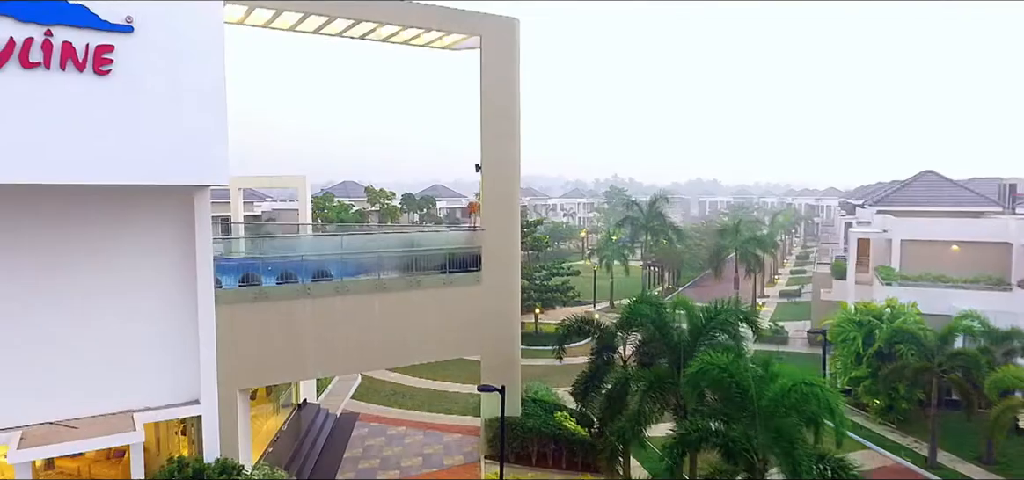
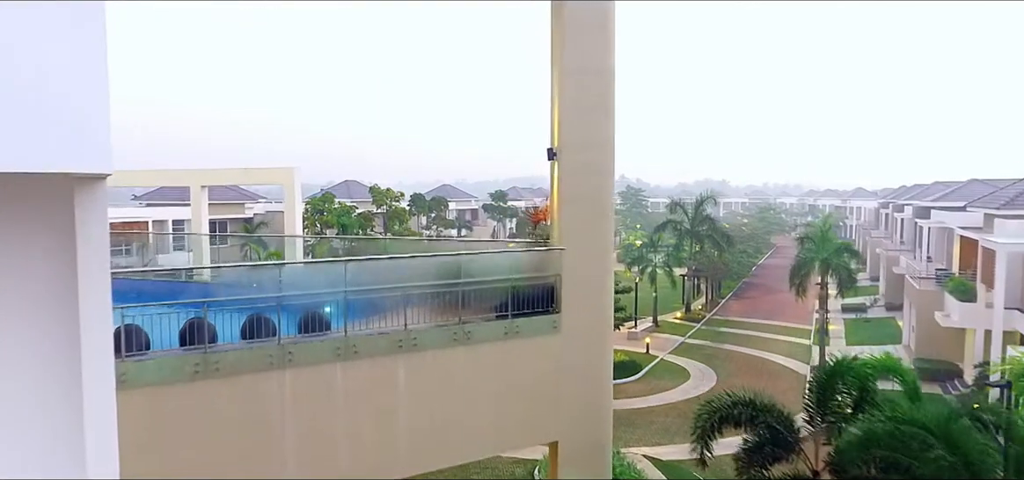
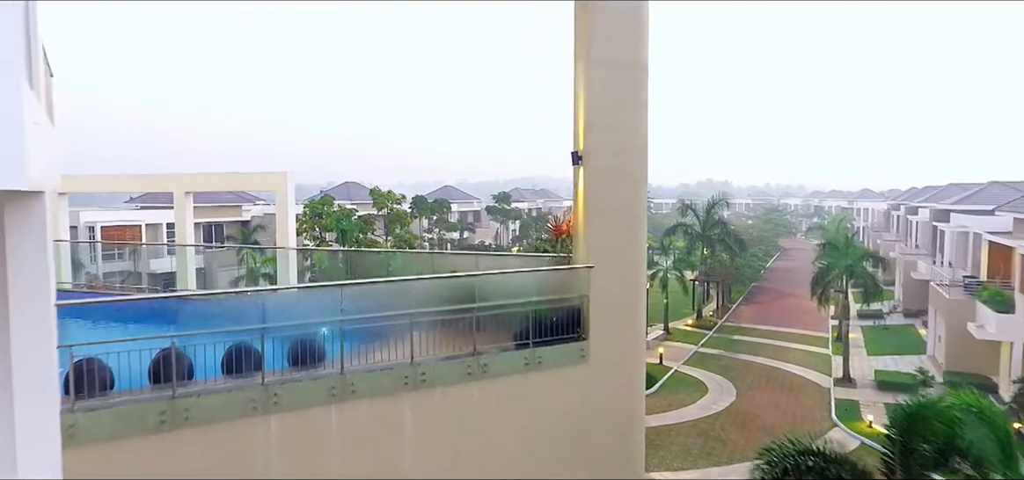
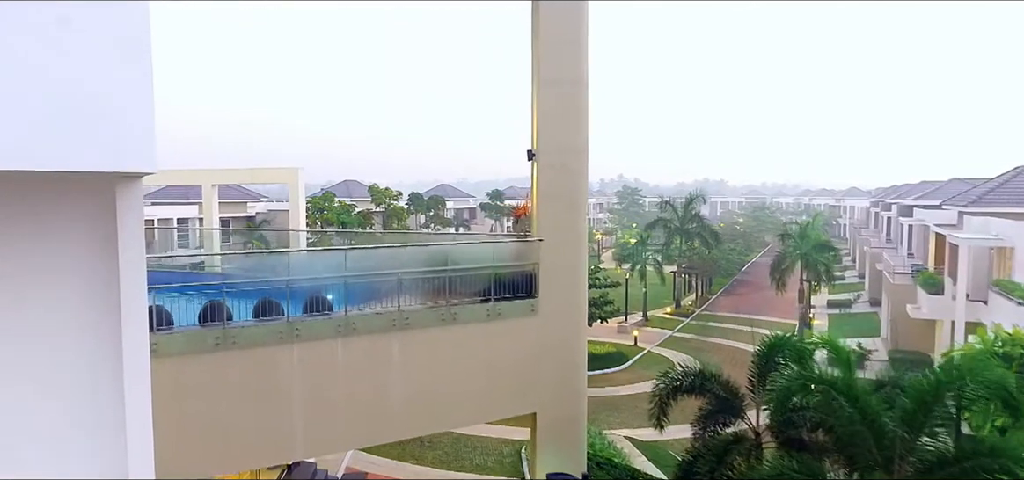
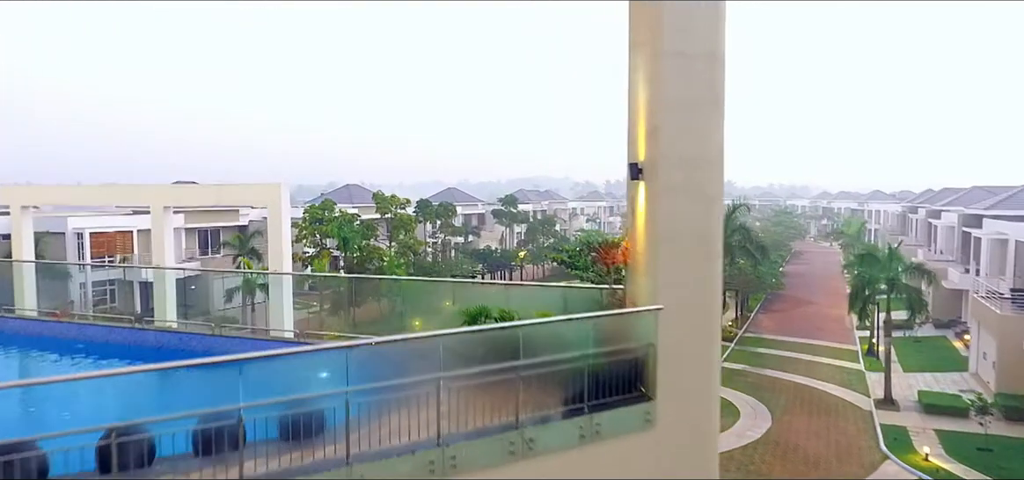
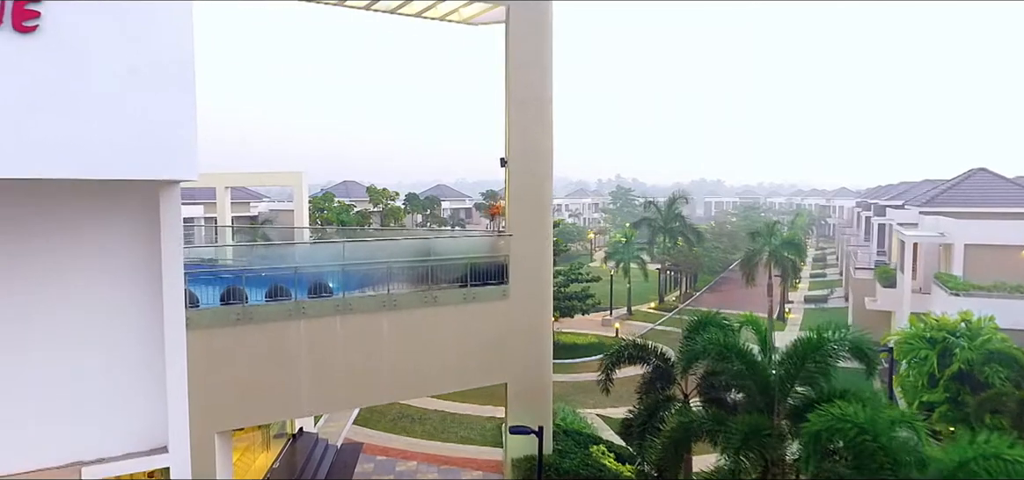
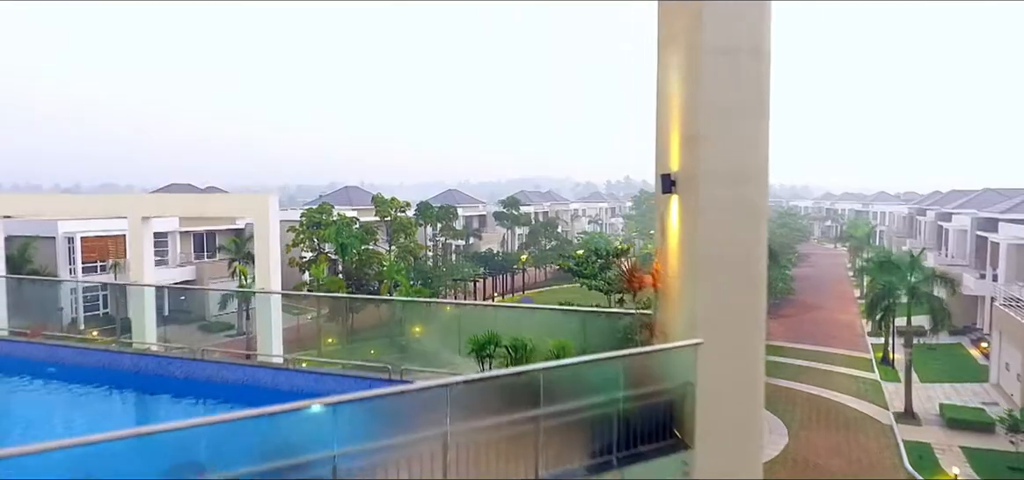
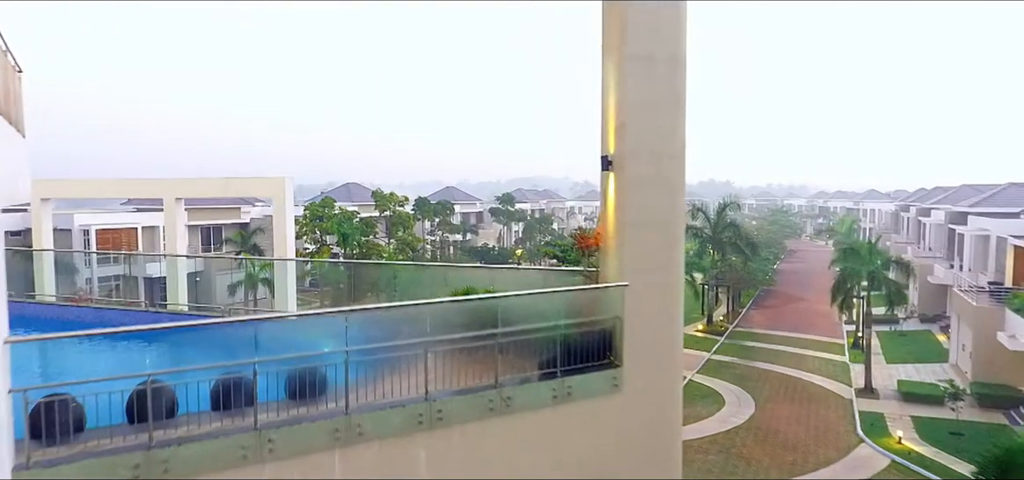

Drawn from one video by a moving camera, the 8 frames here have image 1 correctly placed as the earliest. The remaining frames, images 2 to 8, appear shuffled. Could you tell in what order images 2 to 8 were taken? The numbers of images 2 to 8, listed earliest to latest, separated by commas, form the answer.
6, 4, 2, 3, 8, 5, 7
